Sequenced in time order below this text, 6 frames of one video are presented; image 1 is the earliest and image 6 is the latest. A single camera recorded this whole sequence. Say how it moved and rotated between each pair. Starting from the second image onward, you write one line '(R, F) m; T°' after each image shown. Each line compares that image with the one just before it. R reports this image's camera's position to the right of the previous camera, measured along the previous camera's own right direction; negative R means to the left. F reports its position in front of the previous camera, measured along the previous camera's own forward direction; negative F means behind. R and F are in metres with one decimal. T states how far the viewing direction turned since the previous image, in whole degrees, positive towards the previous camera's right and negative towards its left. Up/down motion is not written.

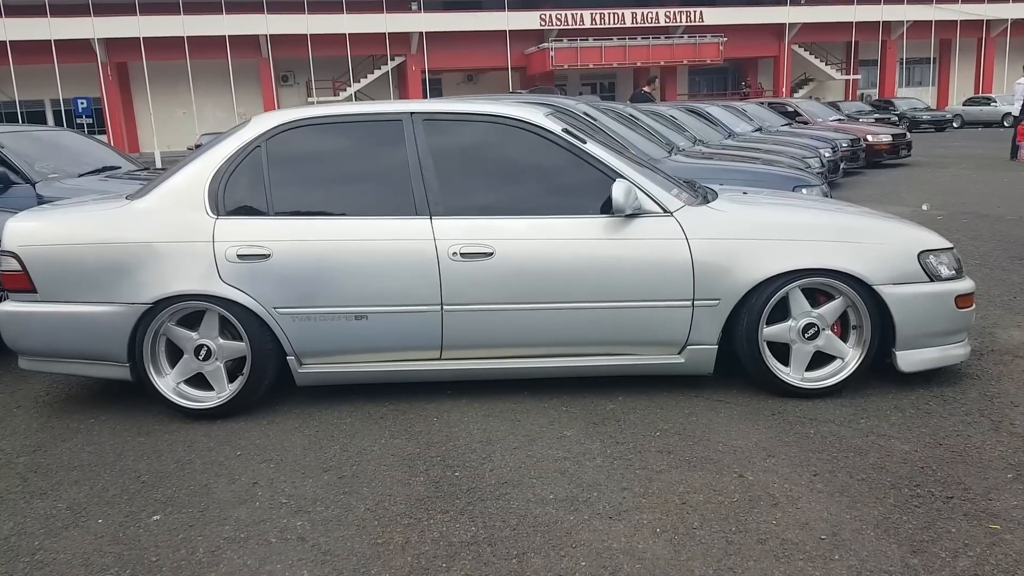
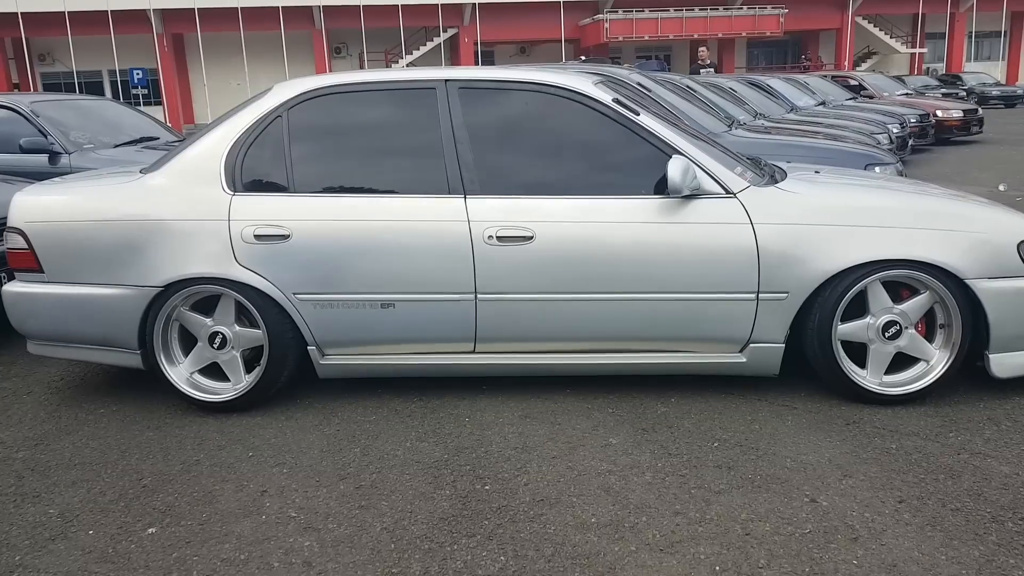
(0.0, +0.4) m; -3°
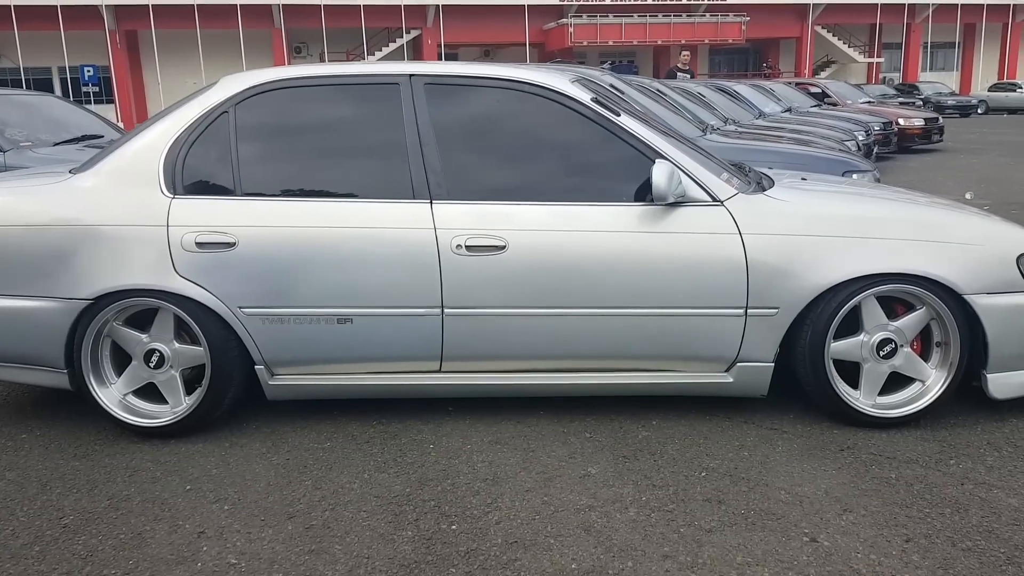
(0.0, +0.3) m; +3°
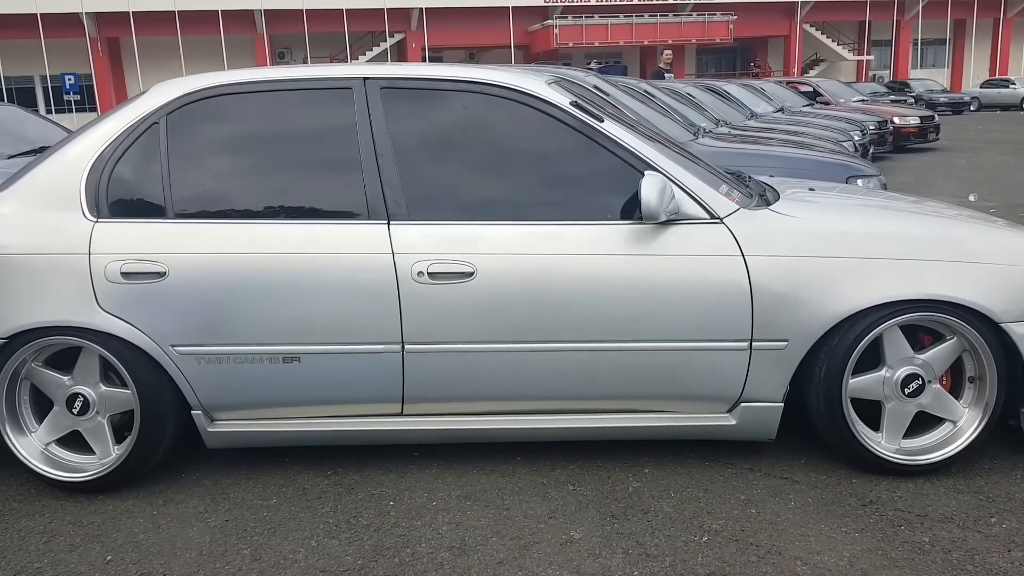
(+0.1, +0.4) m; 0°
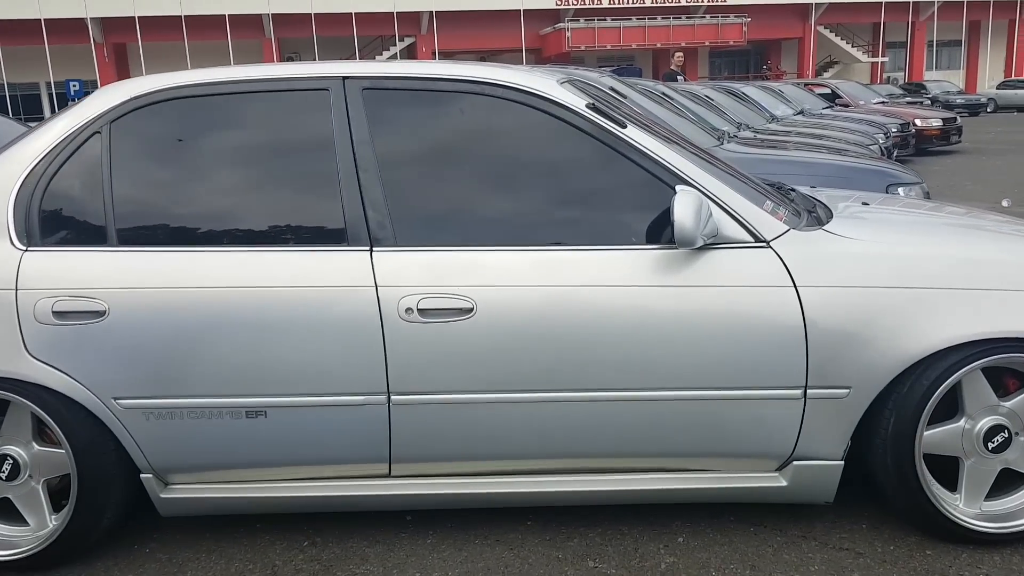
(0.0, +0.5) m; -1°
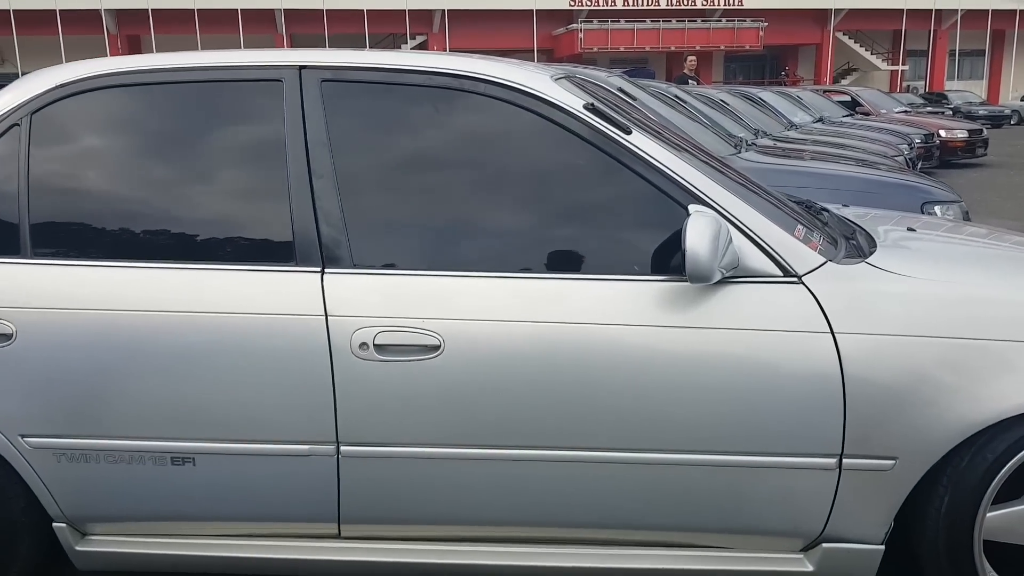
(+0.1, +0.4) m; -1°
